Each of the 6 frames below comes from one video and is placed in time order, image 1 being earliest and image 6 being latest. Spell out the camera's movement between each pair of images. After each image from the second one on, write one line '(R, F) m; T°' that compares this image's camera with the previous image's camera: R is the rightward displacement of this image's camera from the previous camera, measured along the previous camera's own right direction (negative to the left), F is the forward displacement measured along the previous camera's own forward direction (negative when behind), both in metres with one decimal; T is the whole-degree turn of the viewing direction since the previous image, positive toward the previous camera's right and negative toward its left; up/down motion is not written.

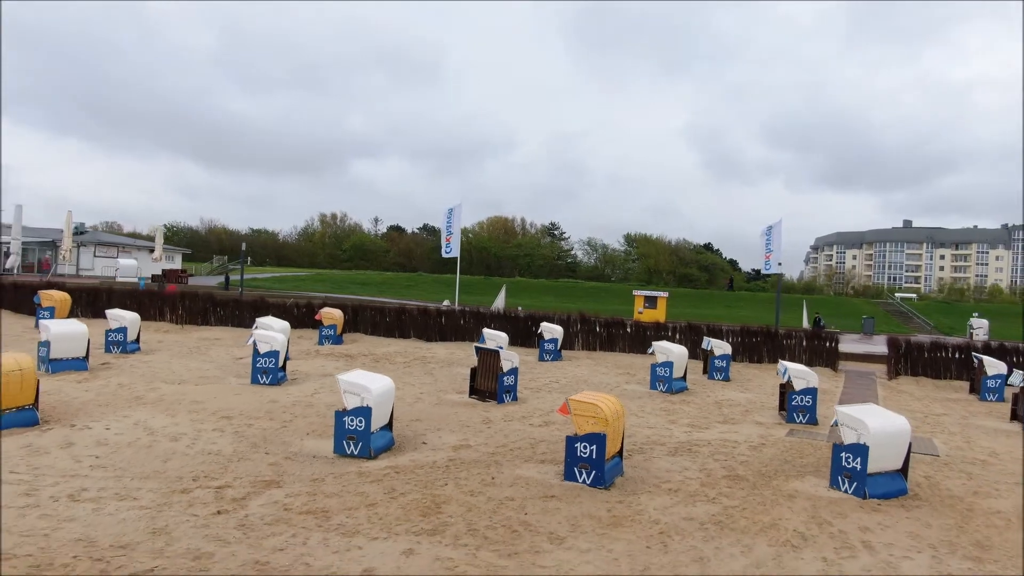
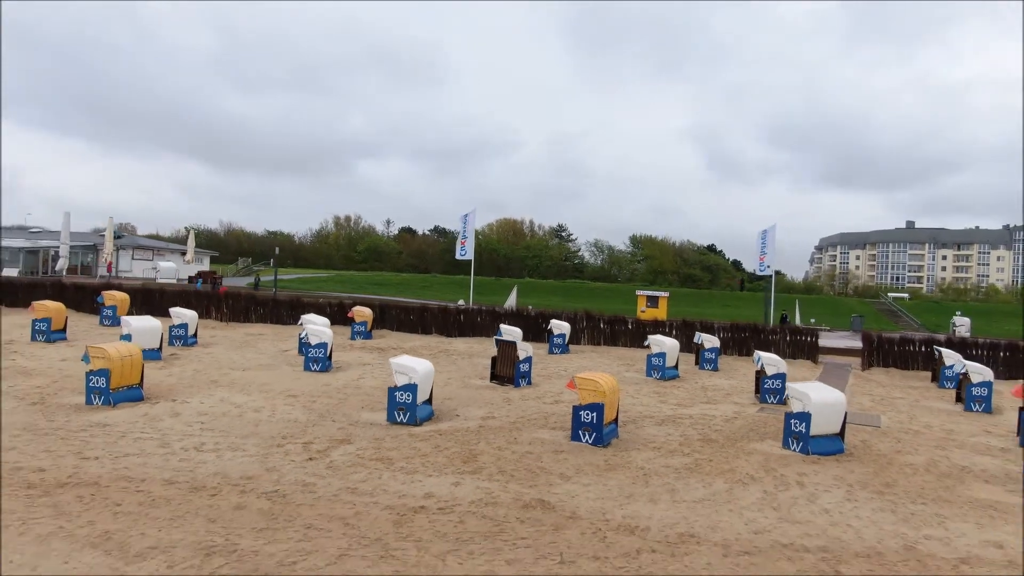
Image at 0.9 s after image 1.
(-0.1, -2.2) m; -1°
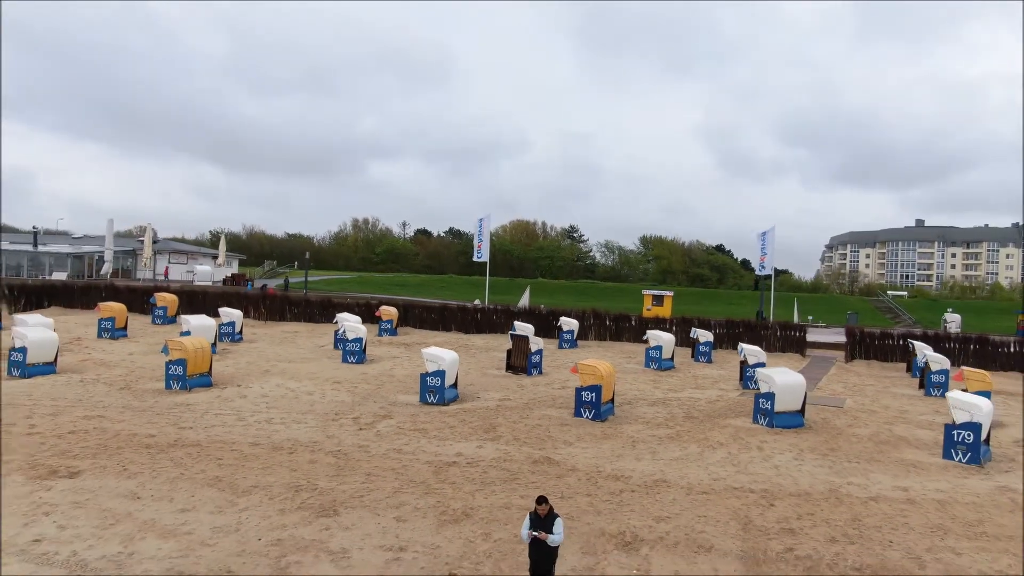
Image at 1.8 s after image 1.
(0.0, -2.0) m; -1°
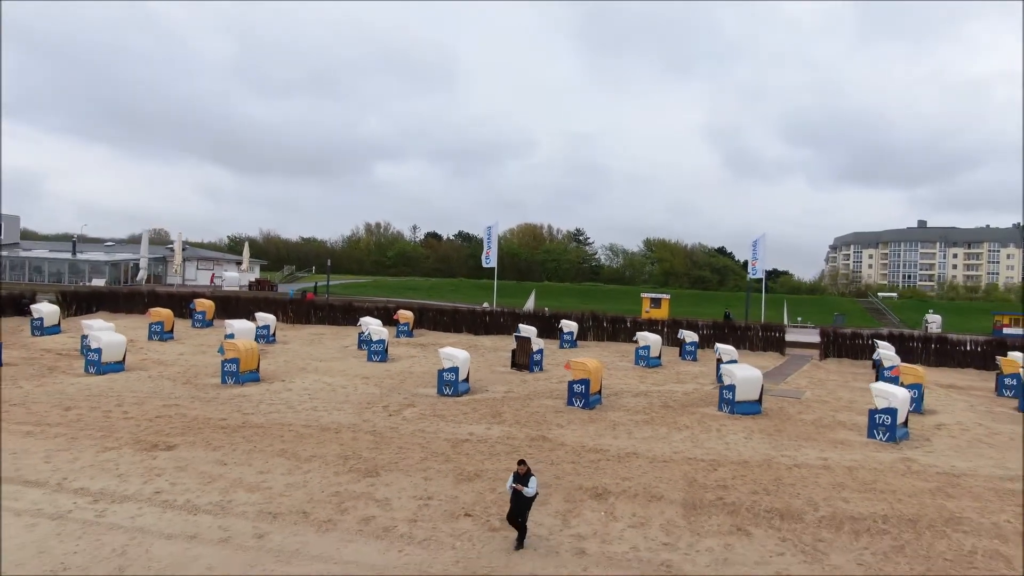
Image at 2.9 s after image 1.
(+0.1, -2.4) m; -1°
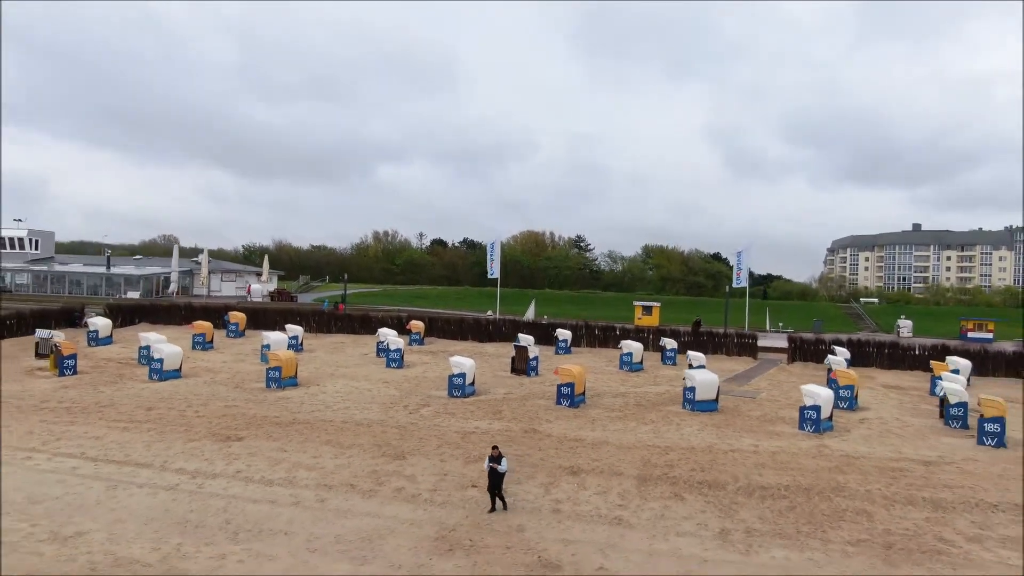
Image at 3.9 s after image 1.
(+0.2, -3.0) m; 0°
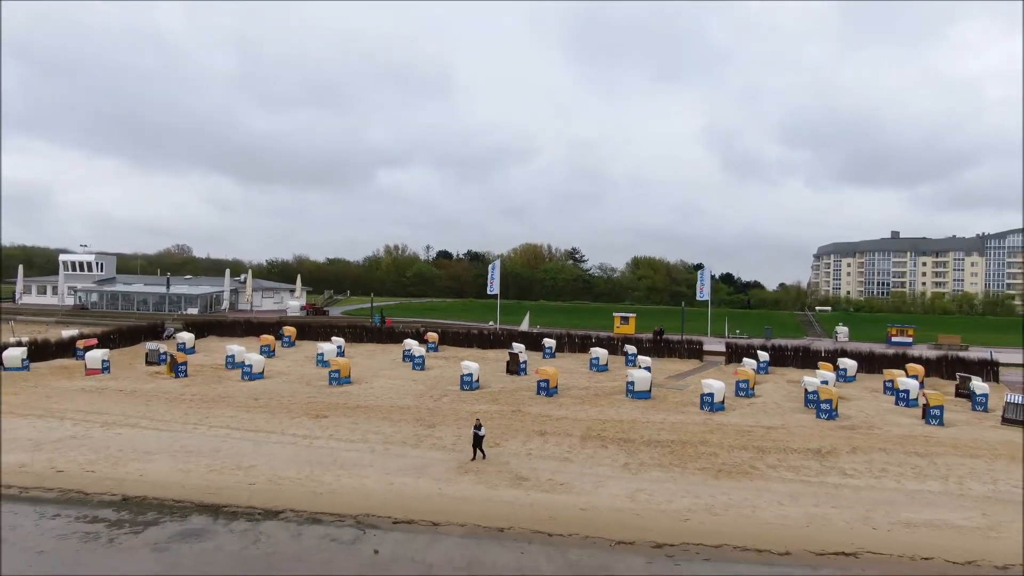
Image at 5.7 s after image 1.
(+0.3, -7.4) m; 0°
